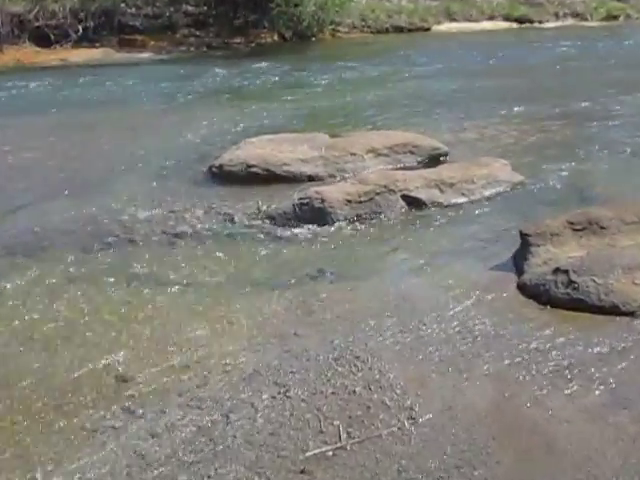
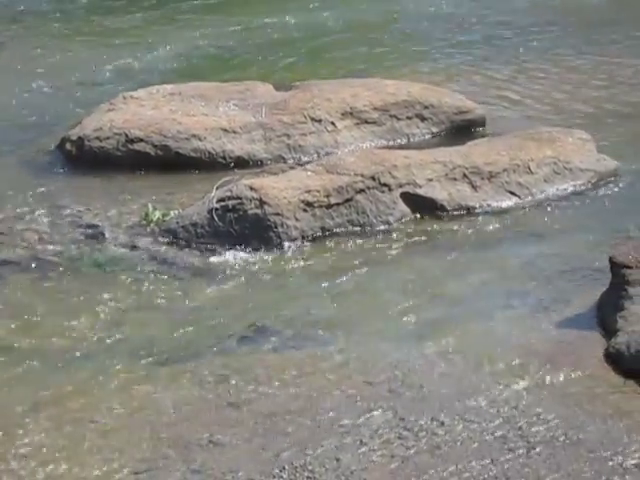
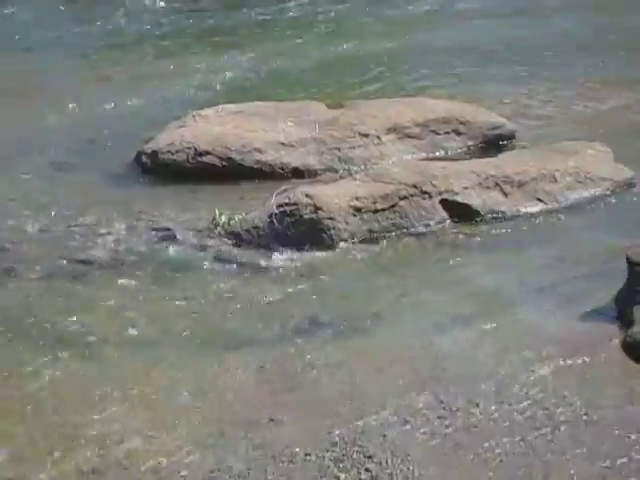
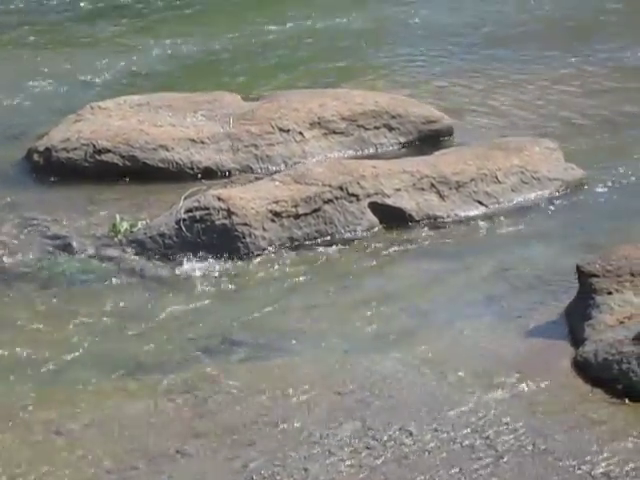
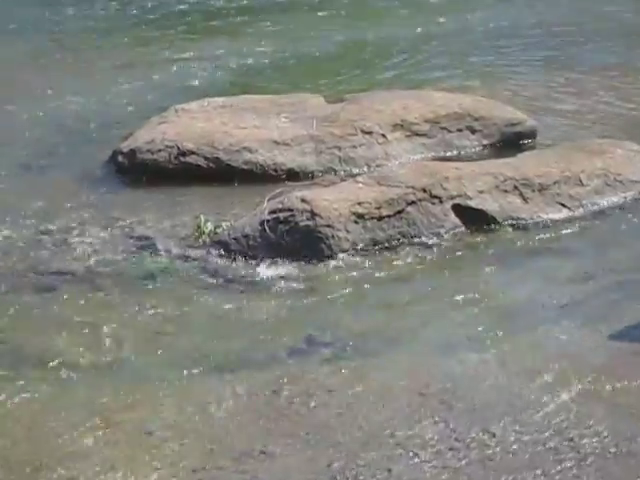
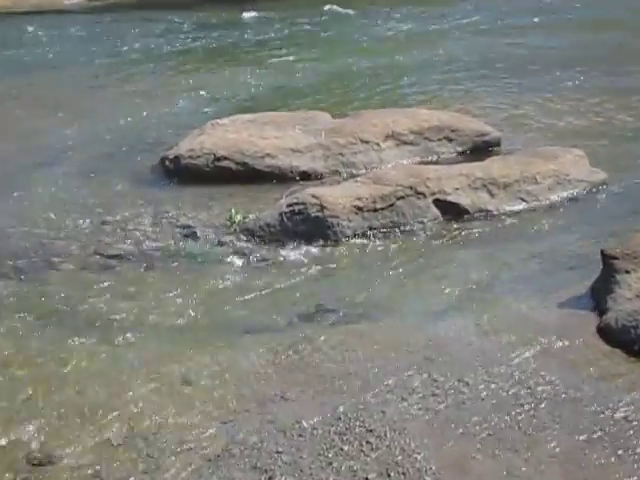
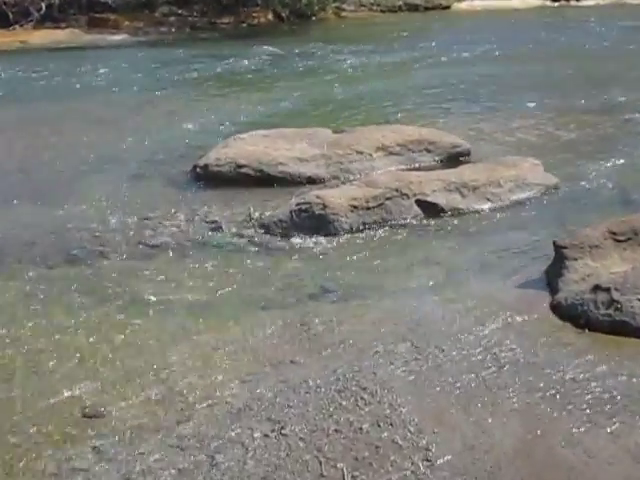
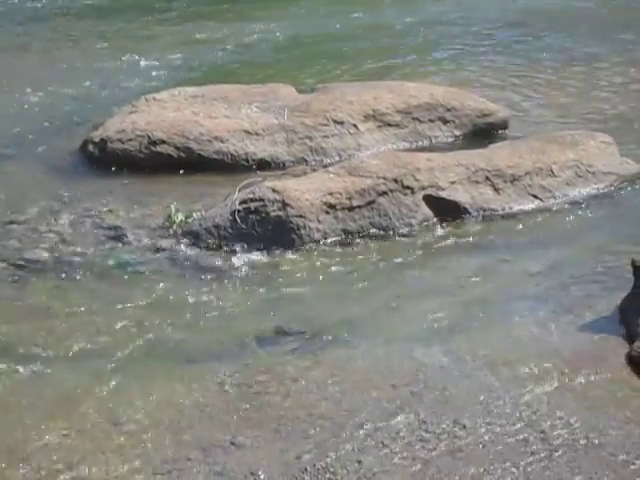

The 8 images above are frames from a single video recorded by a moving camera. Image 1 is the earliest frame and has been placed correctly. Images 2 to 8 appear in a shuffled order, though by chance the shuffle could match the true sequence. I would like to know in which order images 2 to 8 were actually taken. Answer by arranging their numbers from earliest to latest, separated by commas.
7, 6, 3, 5, 8, 2, 4
